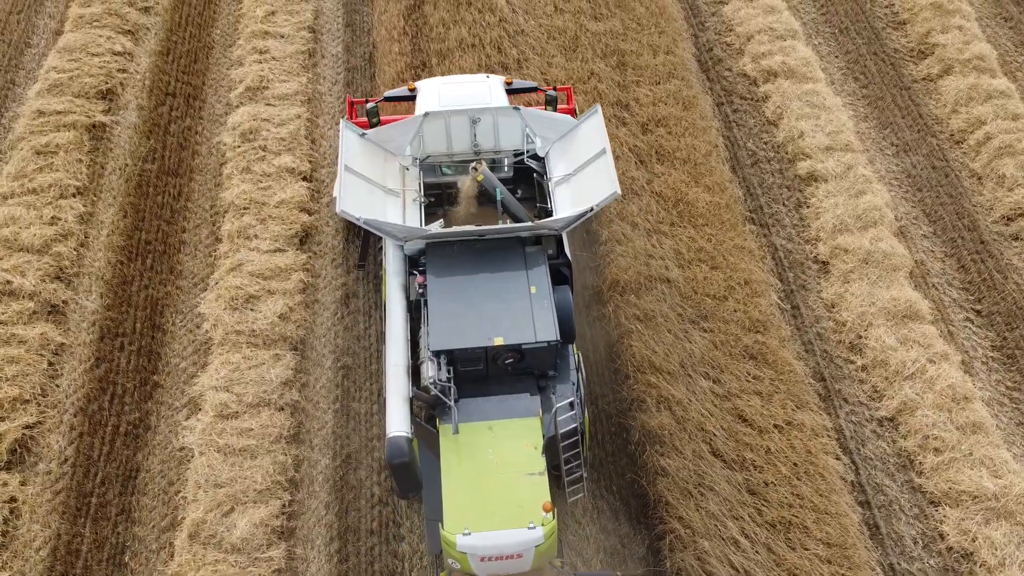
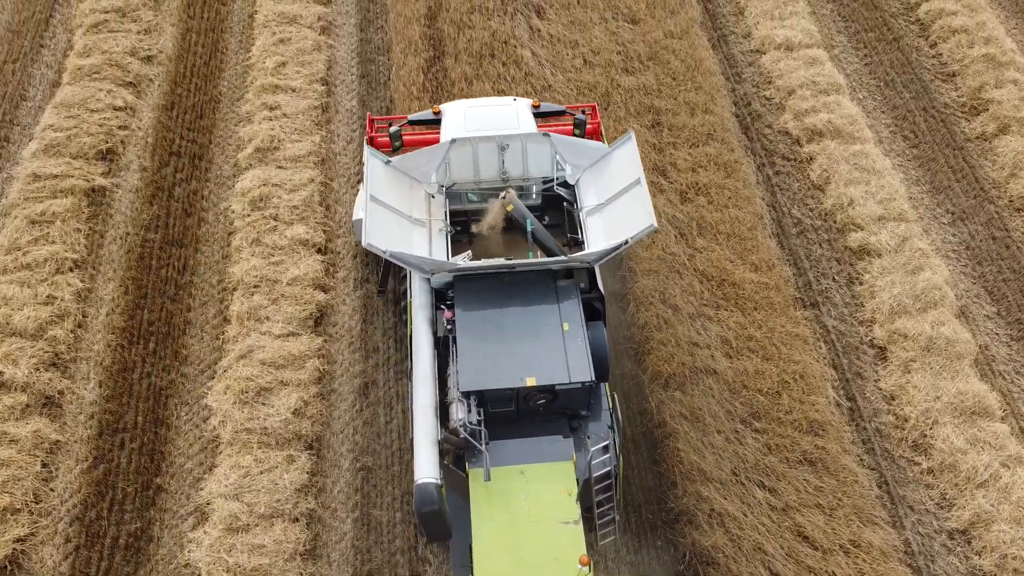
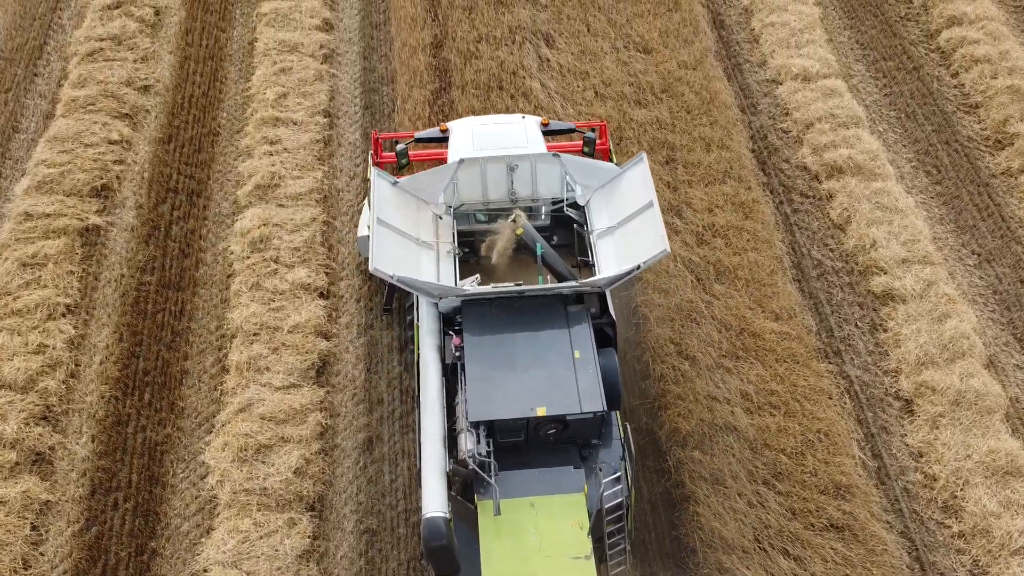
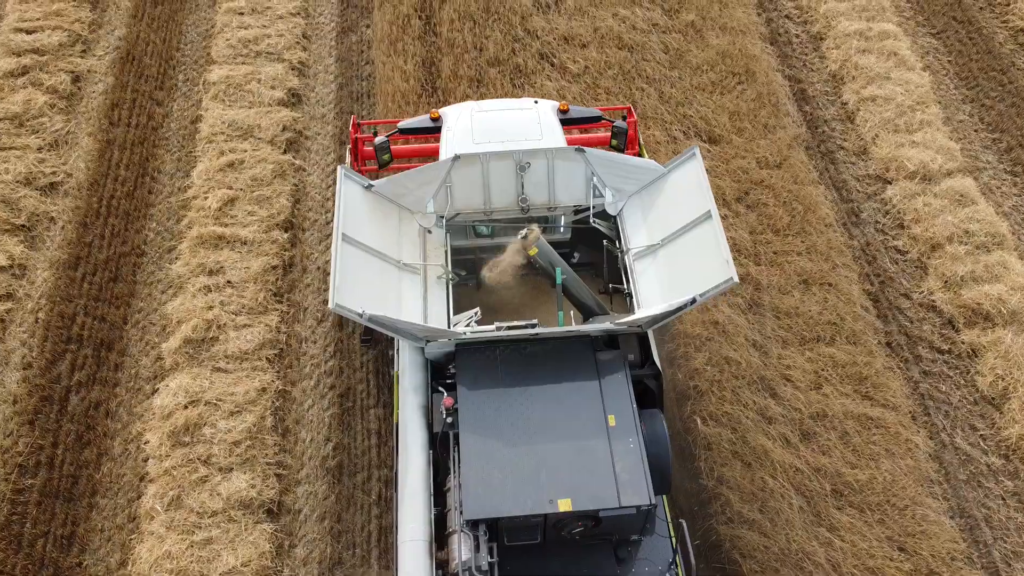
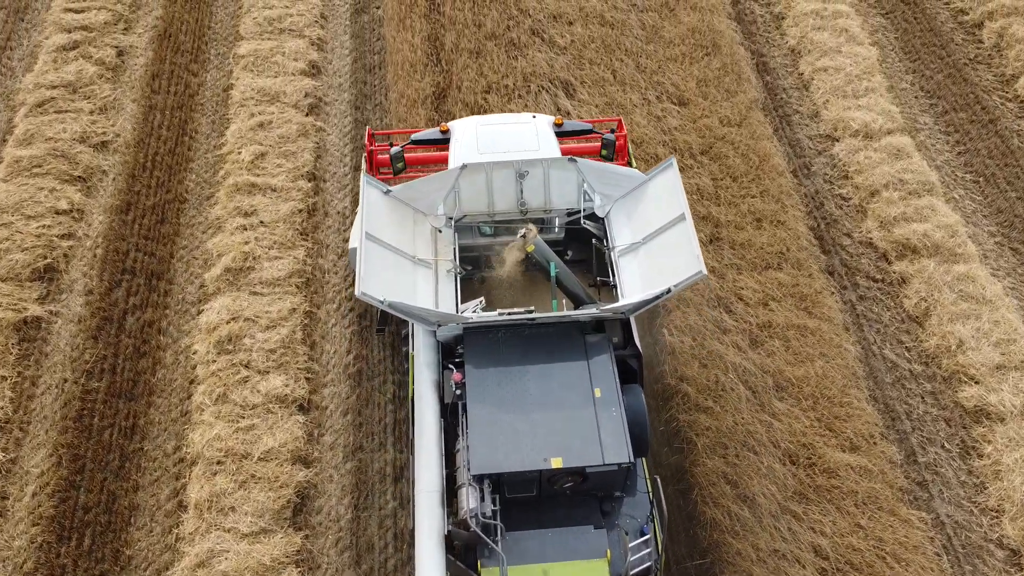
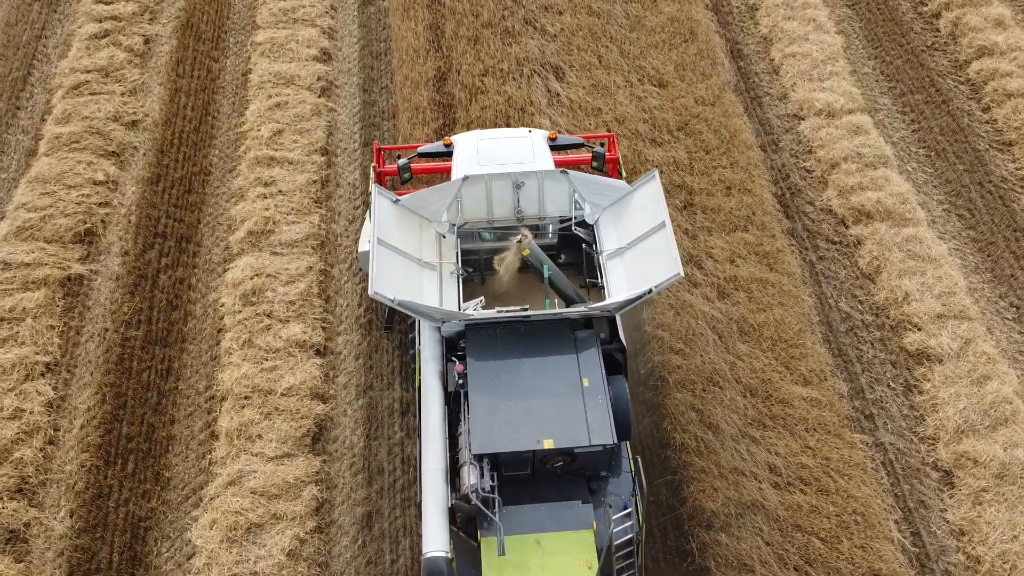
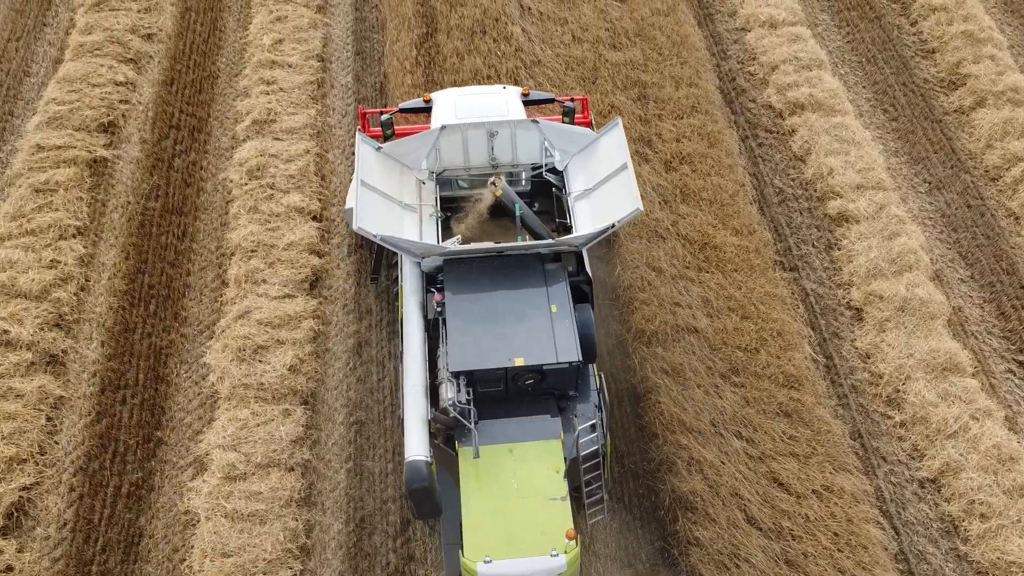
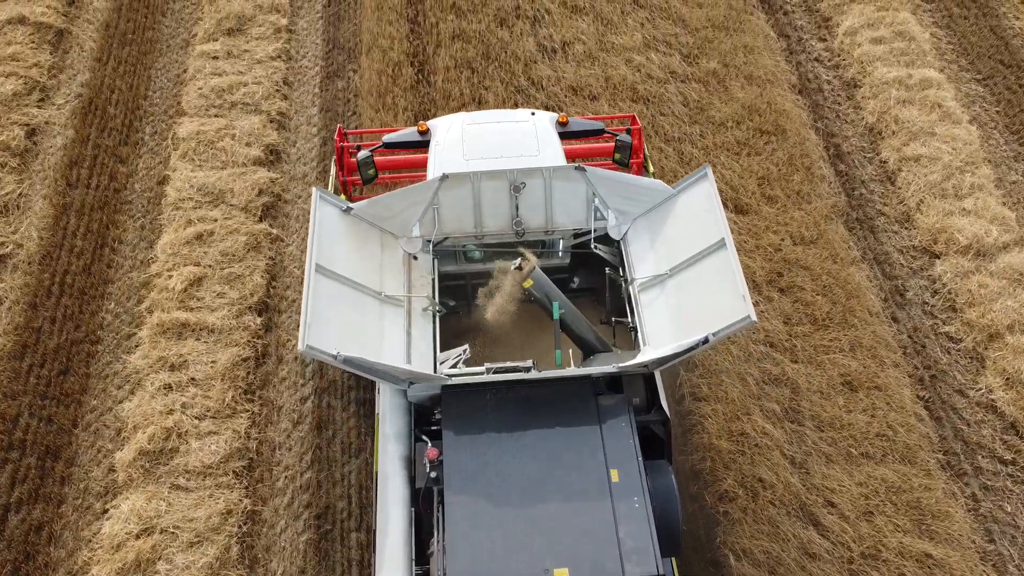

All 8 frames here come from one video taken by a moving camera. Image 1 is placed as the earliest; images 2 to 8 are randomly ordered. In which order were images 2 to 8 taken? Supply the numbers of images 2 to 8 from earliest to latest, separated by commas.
7, 2, 3, 6, 5, 4, 8
